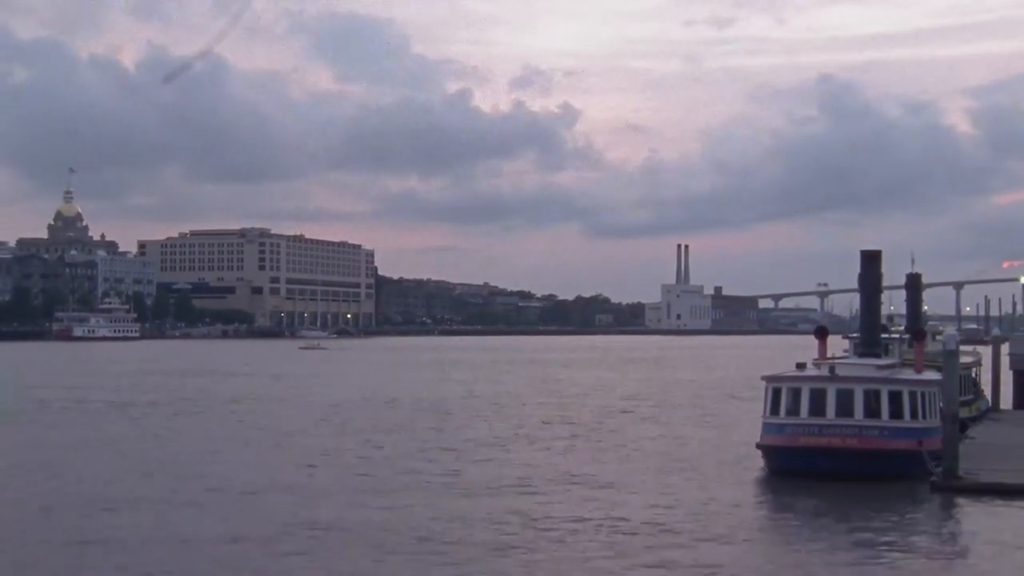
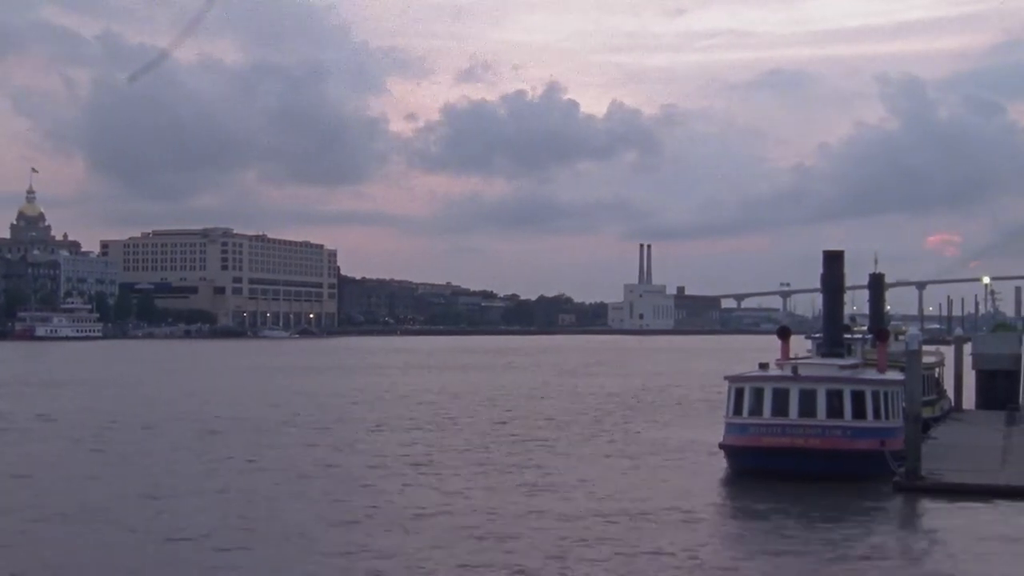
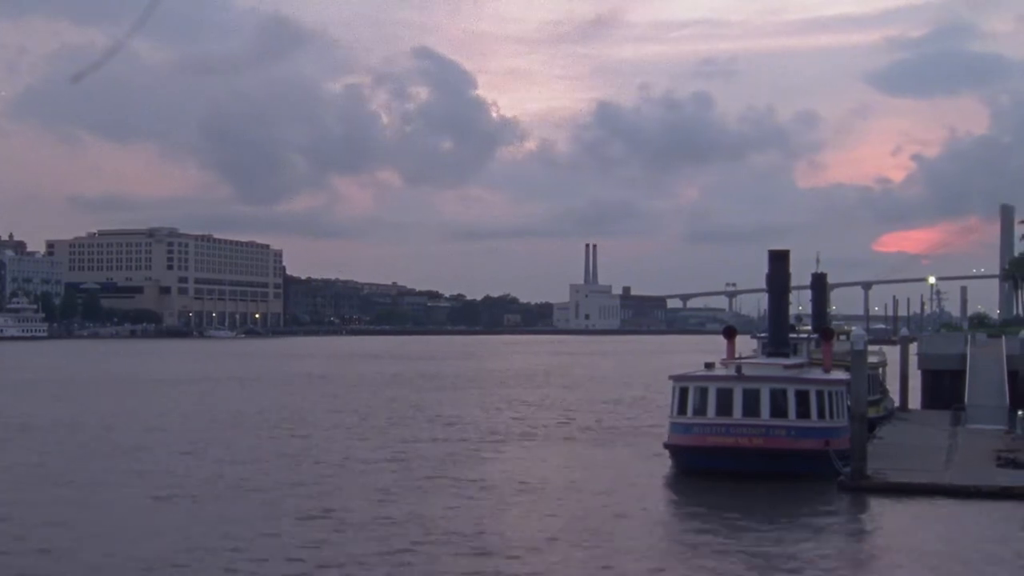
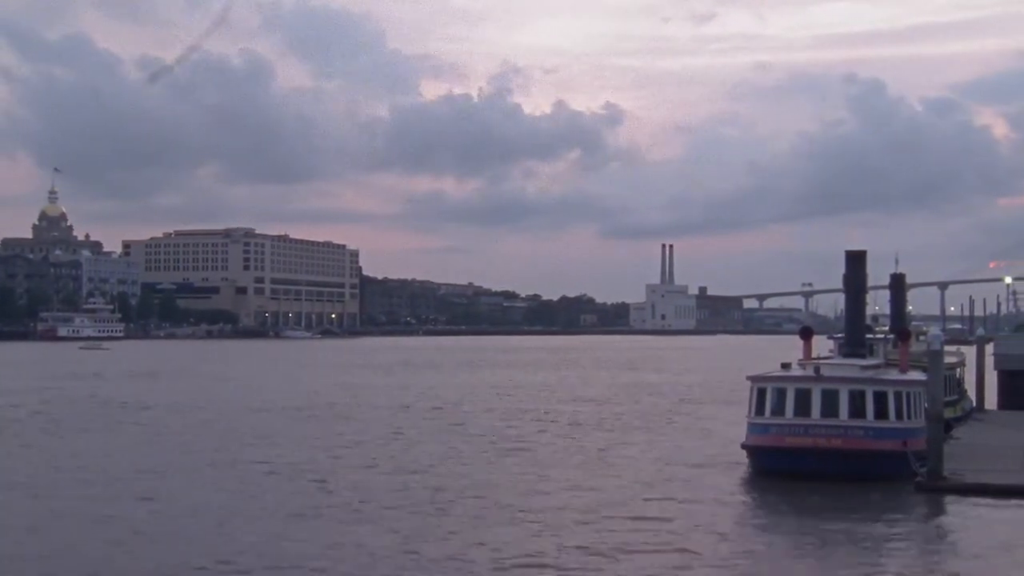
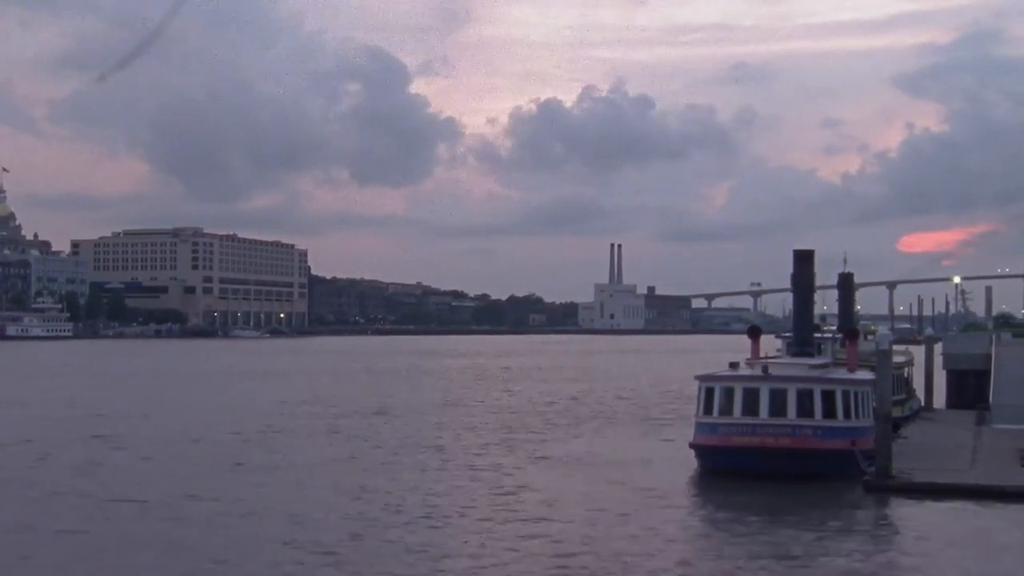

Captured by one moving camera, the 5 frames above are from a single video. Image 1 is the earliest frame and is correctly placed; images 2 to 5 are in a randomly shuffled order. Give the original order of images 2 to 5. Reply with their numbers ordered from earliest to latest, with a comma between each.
4, 2, 5, 3
